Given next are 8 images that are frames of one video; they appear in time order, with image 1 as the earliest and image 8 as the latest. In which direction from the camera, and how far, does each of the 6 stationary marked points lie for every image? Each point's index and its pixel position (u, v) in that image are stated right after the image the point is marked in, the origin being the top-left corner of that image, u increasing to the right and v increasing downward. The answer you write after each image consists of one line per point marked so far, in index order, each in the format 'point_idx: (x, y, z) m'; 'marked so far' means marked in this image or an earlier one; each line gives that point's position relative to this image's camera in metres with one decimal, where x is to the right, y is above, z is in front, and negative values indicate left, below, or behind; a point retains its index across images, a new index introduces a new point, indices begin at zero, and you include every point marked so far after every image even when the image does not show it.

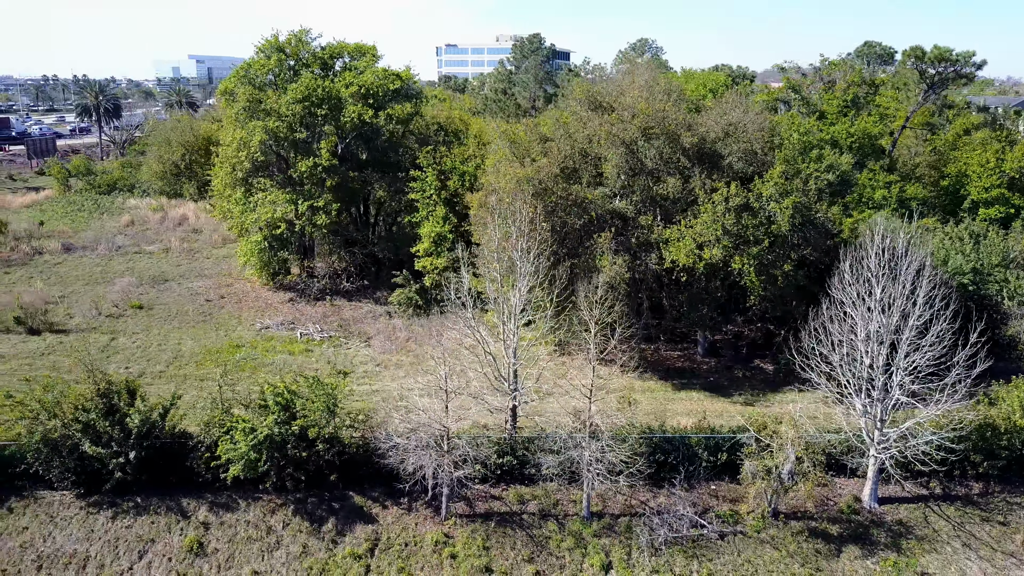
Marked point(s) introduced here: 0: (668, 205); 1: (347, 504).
0: (+3.7, +2.0, +16.7) m
1: (-2.9, -3.9, +12.7) m
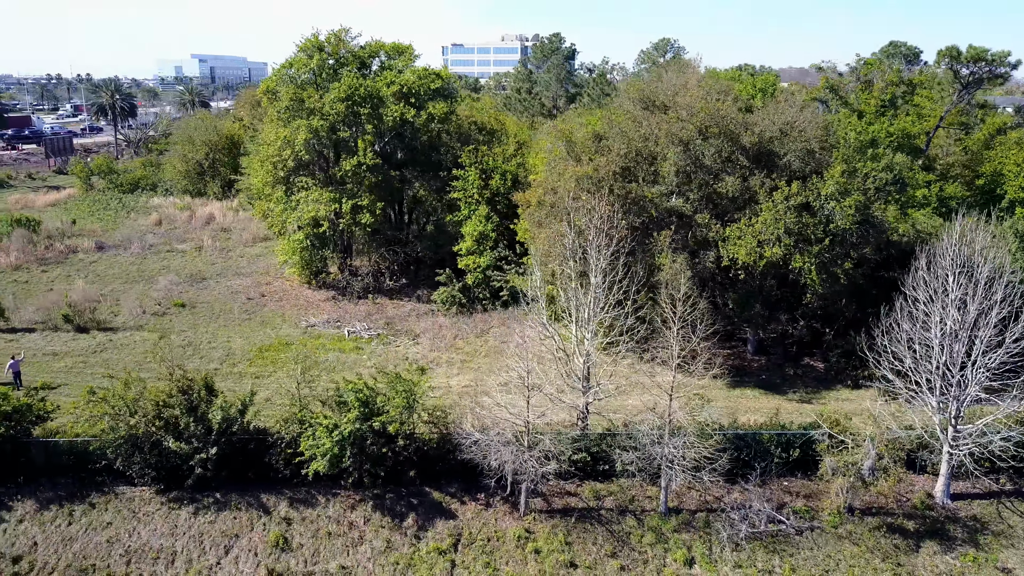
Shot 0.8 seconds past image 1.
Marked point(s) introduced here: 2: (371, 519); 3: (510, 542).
0: (+5.1, +2.0, +16.8) m
1: (-1.5, -3.8, +12.8) m
2: (-2.5, -4.1, +12.4) m
3: (0.0, -4.3, +12.0) m
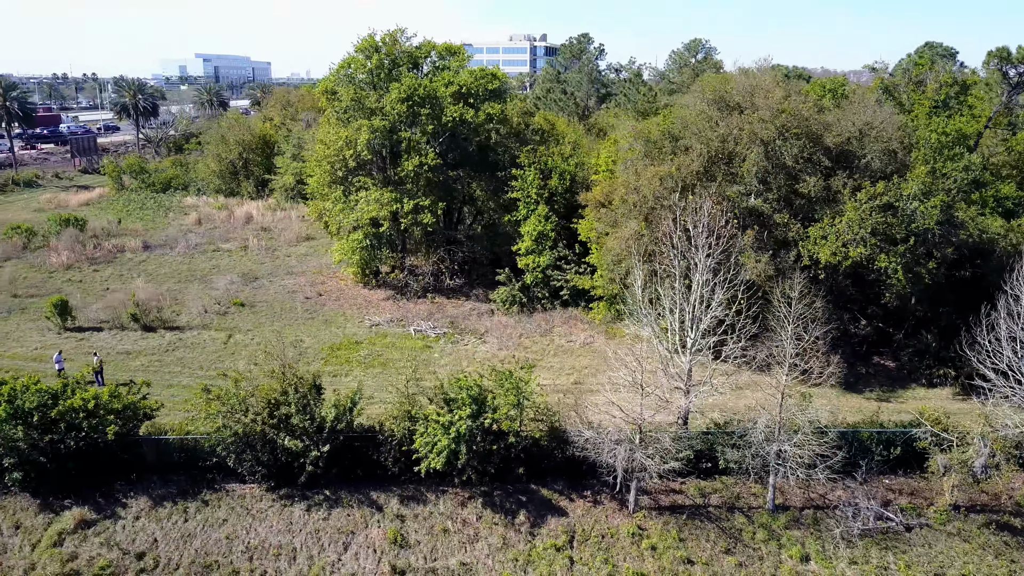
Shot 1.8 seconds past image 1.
0: (+7.1, +2.0, +17.0) m
1: (+0.4, -3.8, +12.9) m
2: (-0.5, -4.0, +12.5) m
3: (+1.9, -4.3, +12.1) m
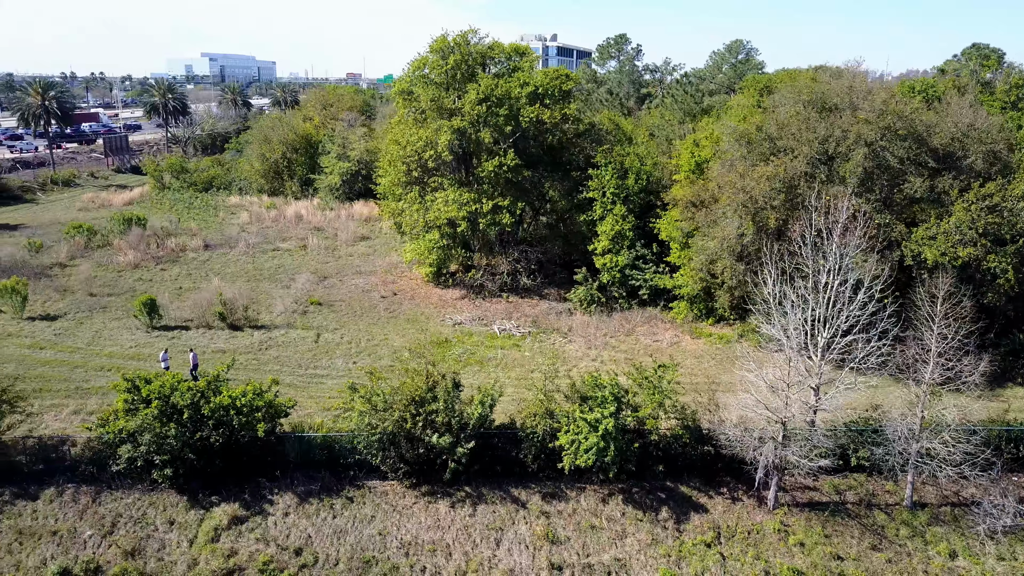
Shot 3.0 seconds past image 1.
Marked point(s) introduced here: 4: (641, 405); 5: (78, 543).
0: (+9.6, +2.0, +17.1) m
1: (+3.0, -3.8, +13.0) m
2: (+2.1, -4.0, +12.7) m
3: (+4.5, -4.3, +12.3) m
4: (+2.4, -2.2, +13.1) m
5: (-7.3, -4.3, +12.0) m
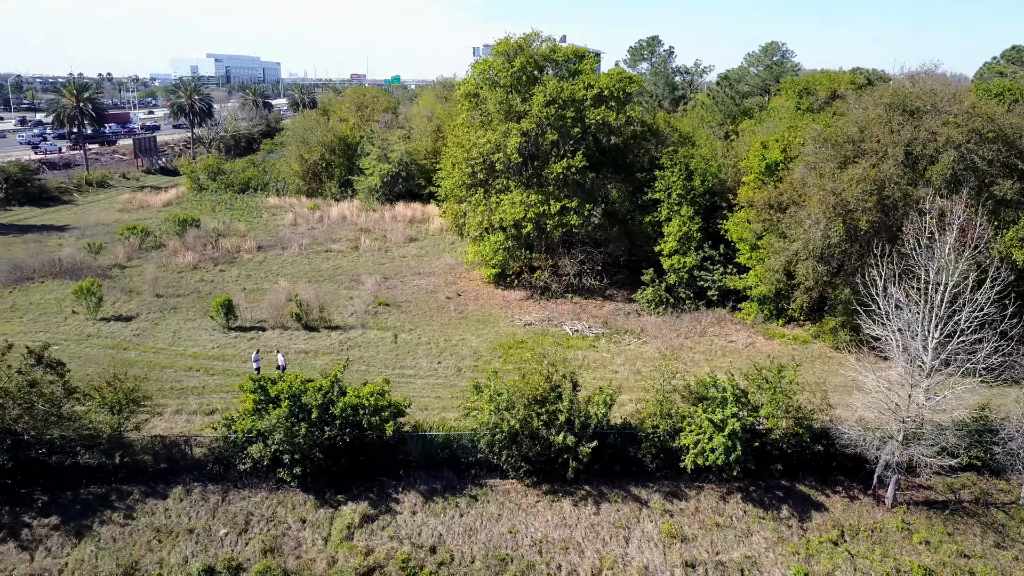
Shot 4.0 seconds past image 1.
0: (+11.9, +2.0, +17.3) m
1: (+5.3, -3.8, +13.2) m
2: (+4.3, -4.1, +12.9) m
3: (+6.8, -4.3, +12.5) m
4: (+4.7, -2.2, +13.3) m
5: (-5.1, -4.3, +12.1) m
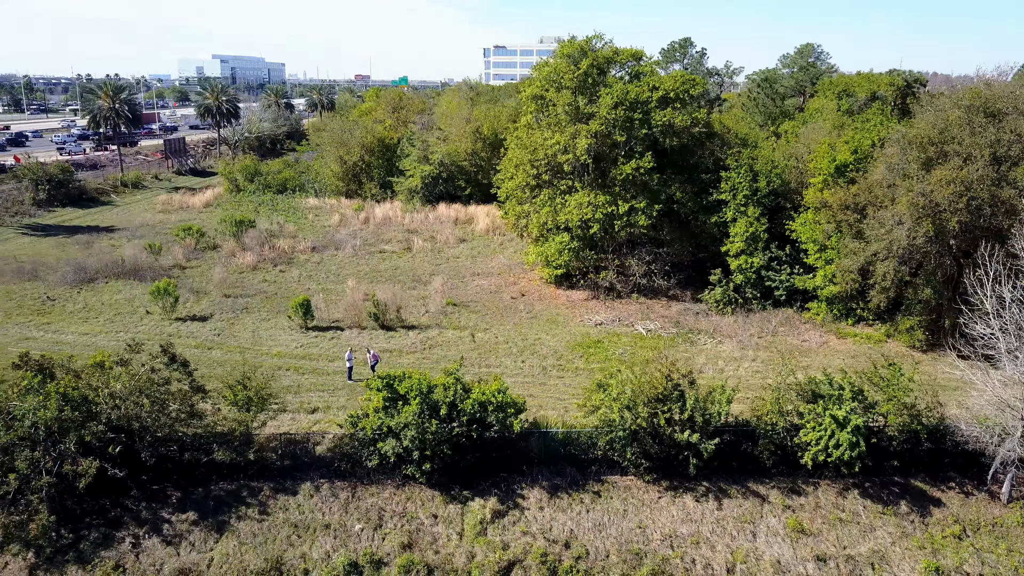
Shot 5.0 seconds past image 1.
0: (+14.2, +2.0, +17.5) m
1: (+7.5, -3.8, +13.5) m
2: (+6.6, -4.1, +13.1) m
3: (+9.0, -4.3, +12.7) m
4: (+6.9, -2.2, +13.5) m
5: (-2.8, -4.3, +12.4) m
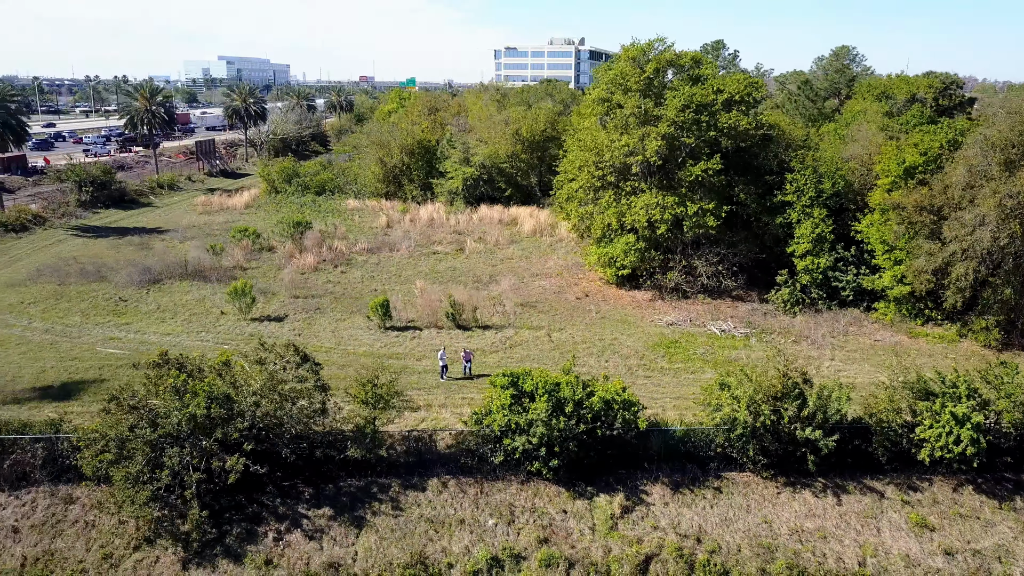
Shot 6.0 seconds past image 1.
0: (+16.5, +2.0, +17.8) m
1: (+9.9, -3.8, +13.7) m
2: (+9.0, -4.1, +13.4) m
3: (+11.4, -4.3, +13.0) m
4: (+9.3, -2.2, +13.8) m
5: (-0.5, -4.3, +12.6) m
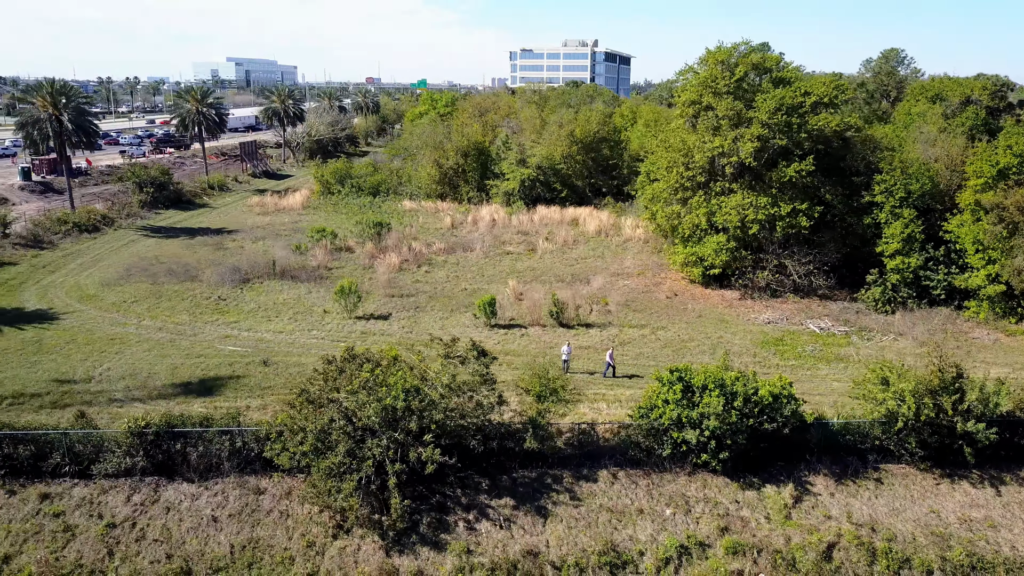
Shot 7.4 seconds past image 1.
0: (+19.8, +2.0, +18.2) m
1: (+13.2, -3.8, +14.1) m
2: (+12.3, -4.0, +13.8) m
3: (+14.7, -4.3, +13.4) m
4: (+12.6, -2.1, +14.2) m
5: (+2.9, -4.3, +13.0) m
